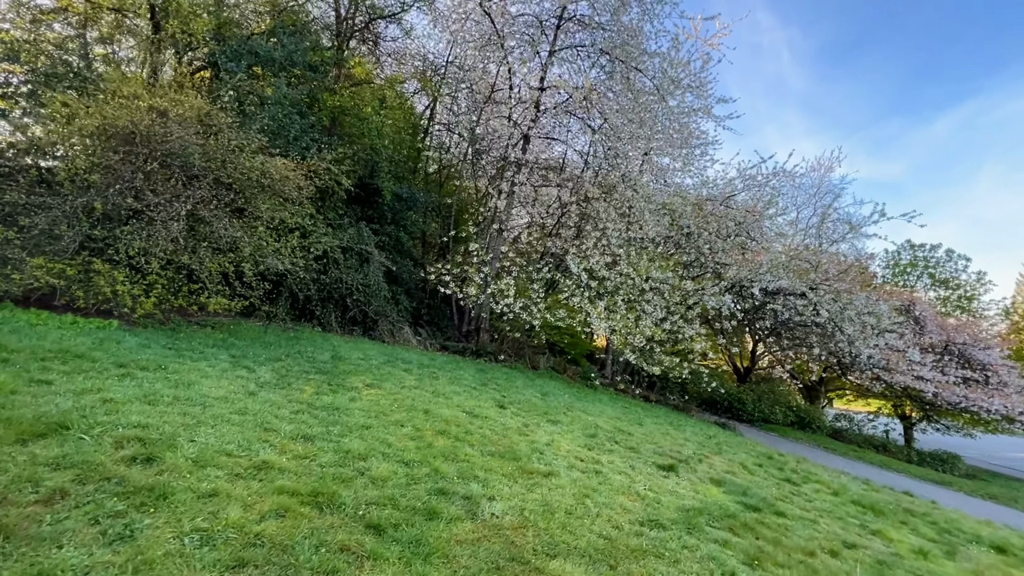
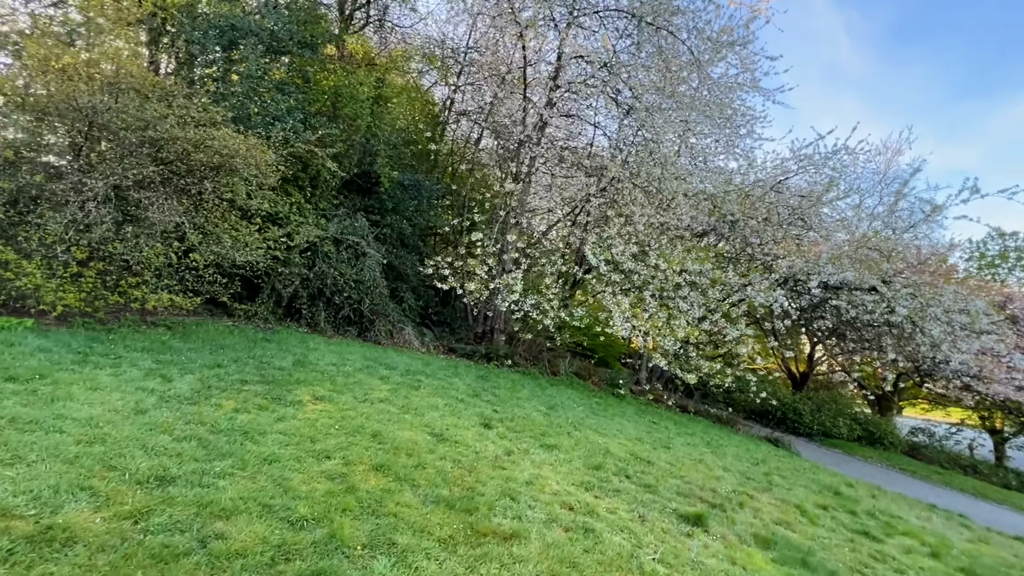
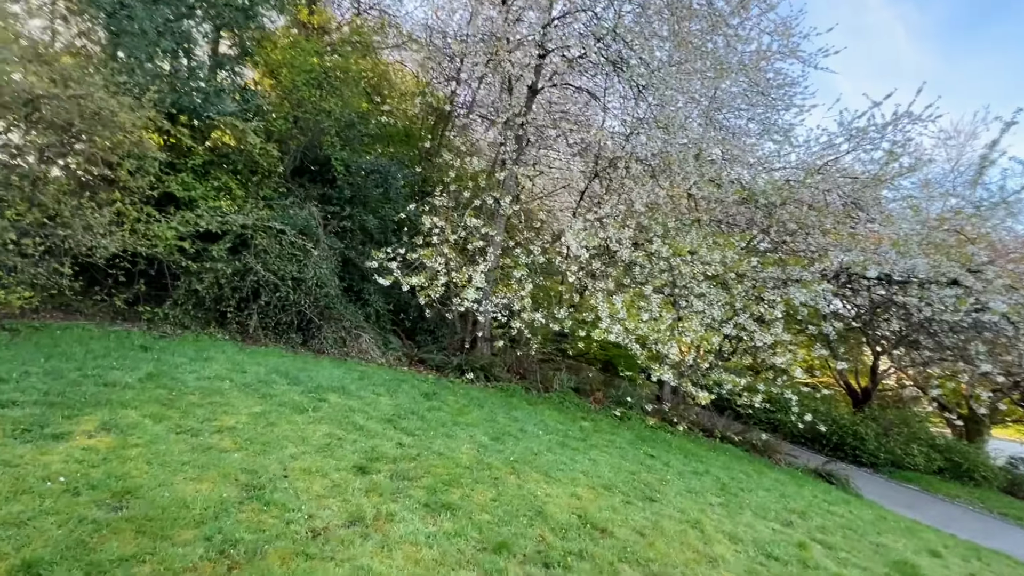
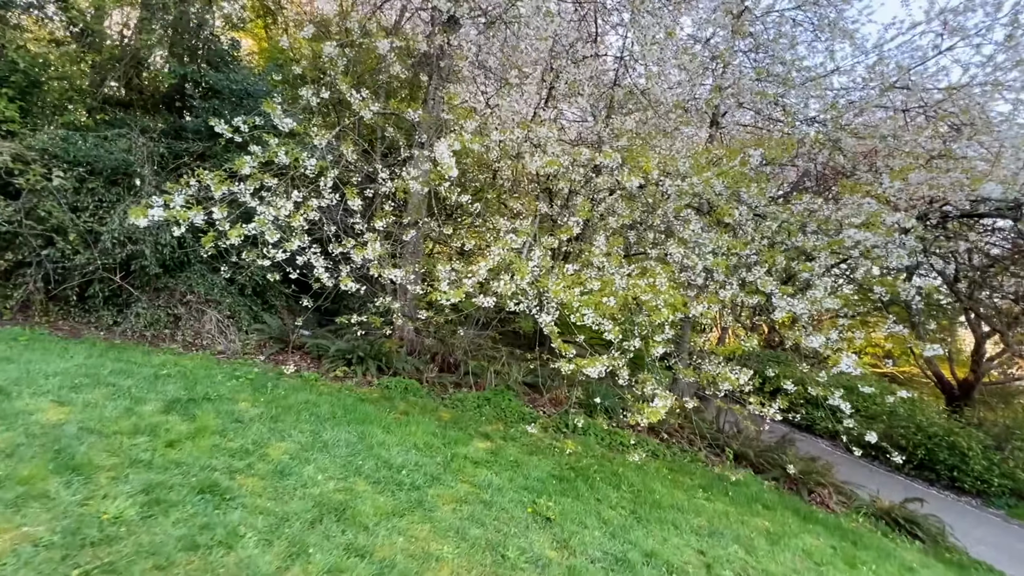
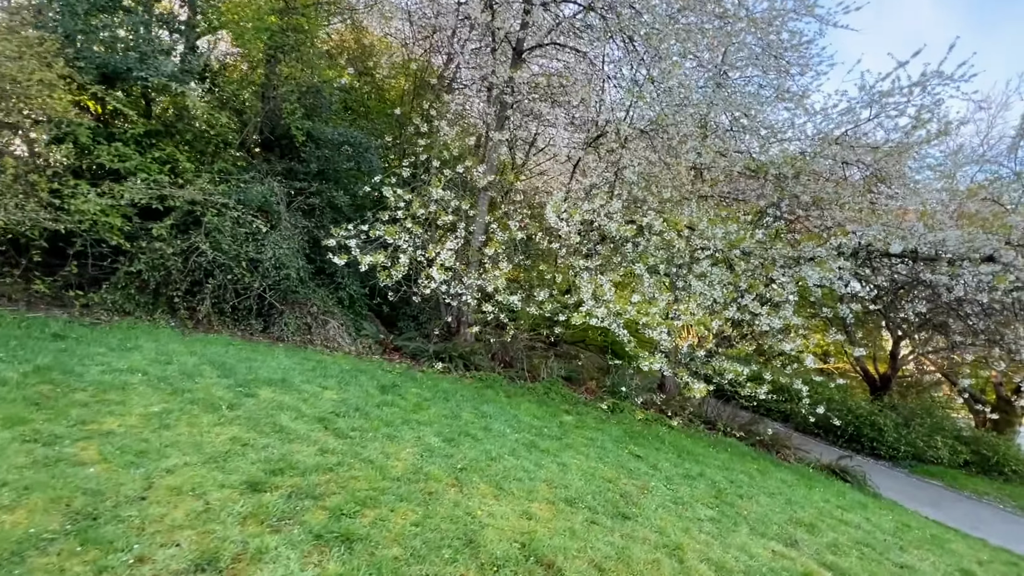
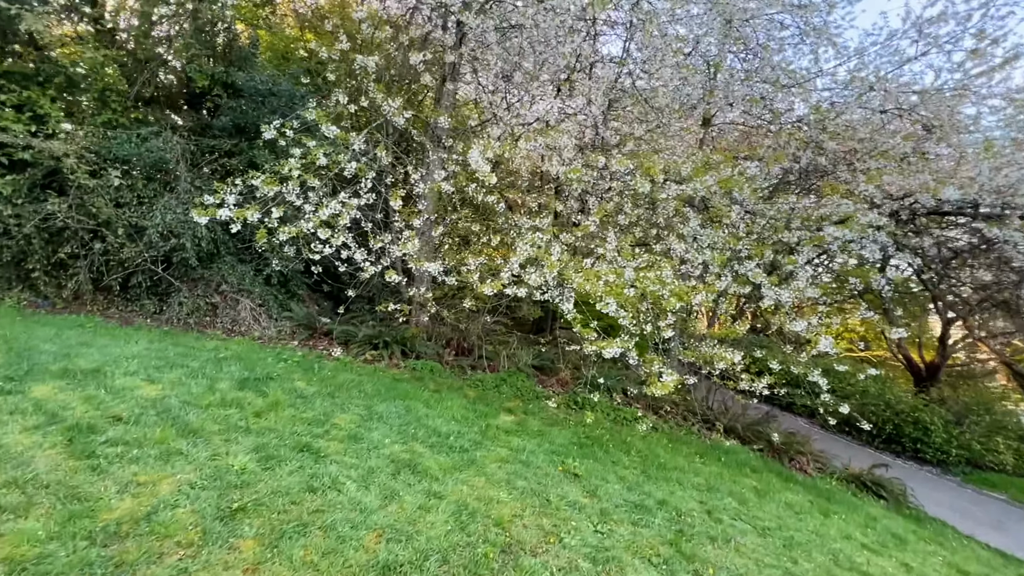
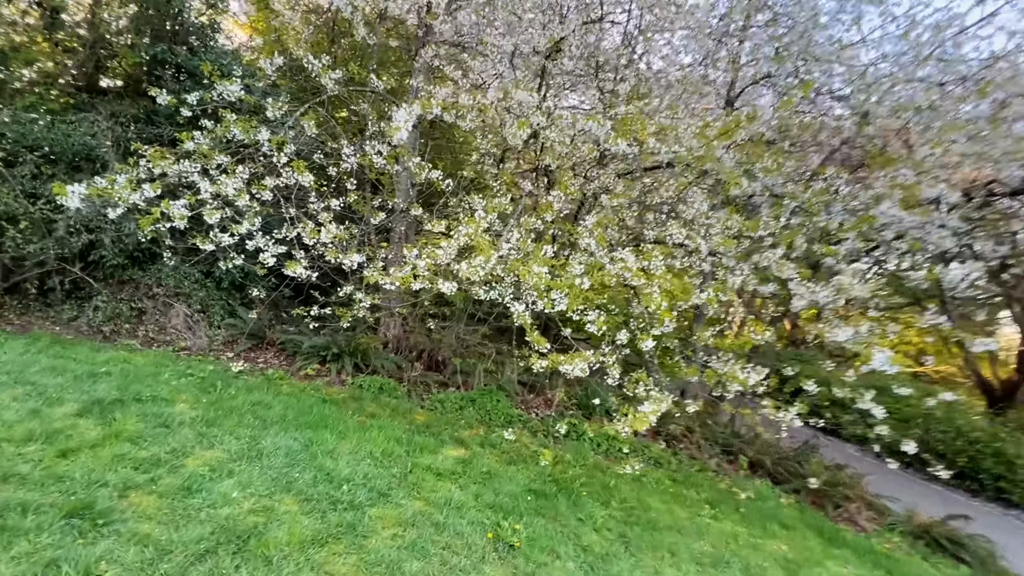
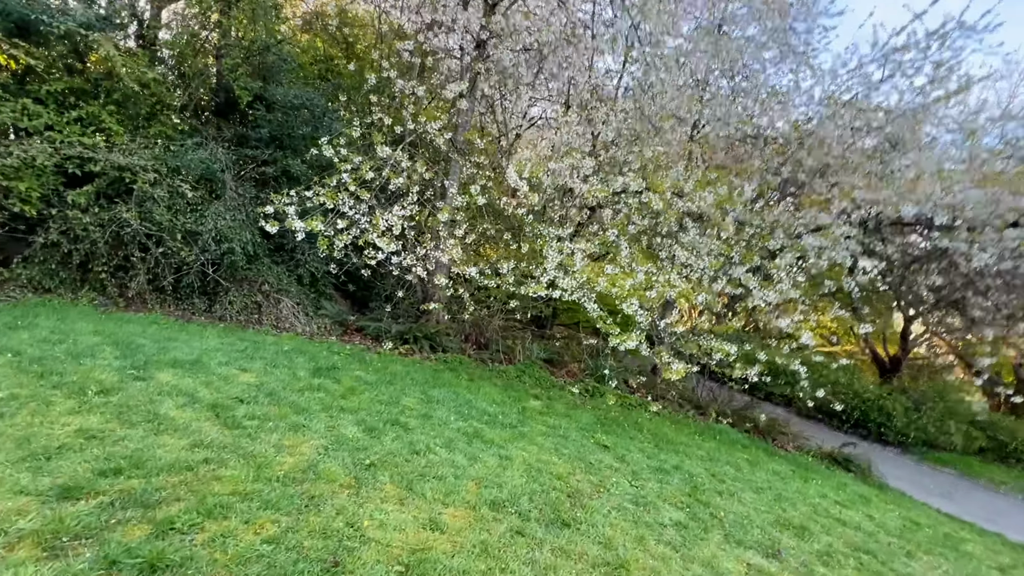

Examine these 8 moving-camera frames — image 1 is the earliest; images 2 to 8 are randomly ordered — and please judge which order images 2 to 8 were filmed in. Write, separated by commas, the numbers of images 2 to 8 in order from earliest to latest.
2, 3, 5, 8, 6, 4, 7
